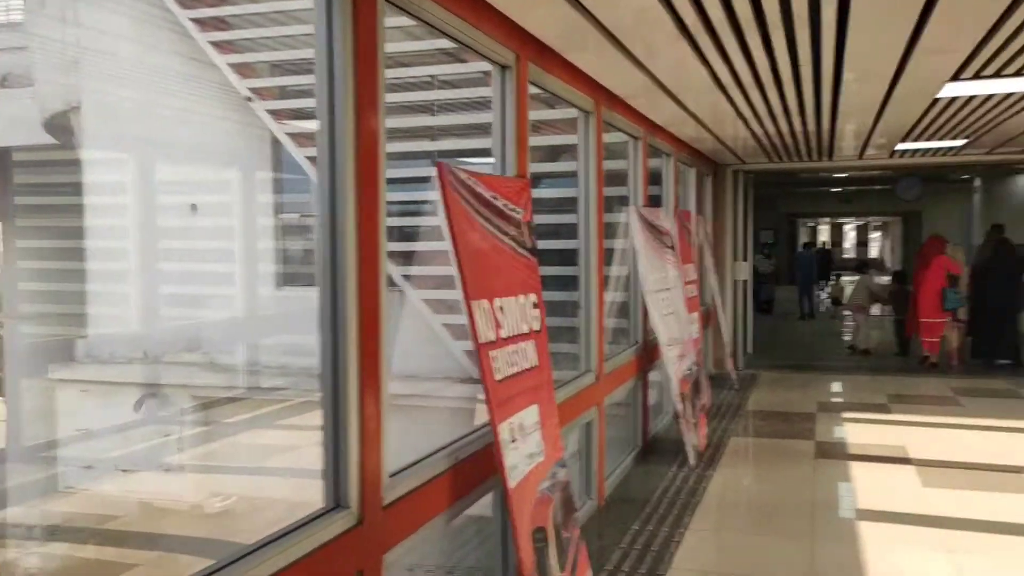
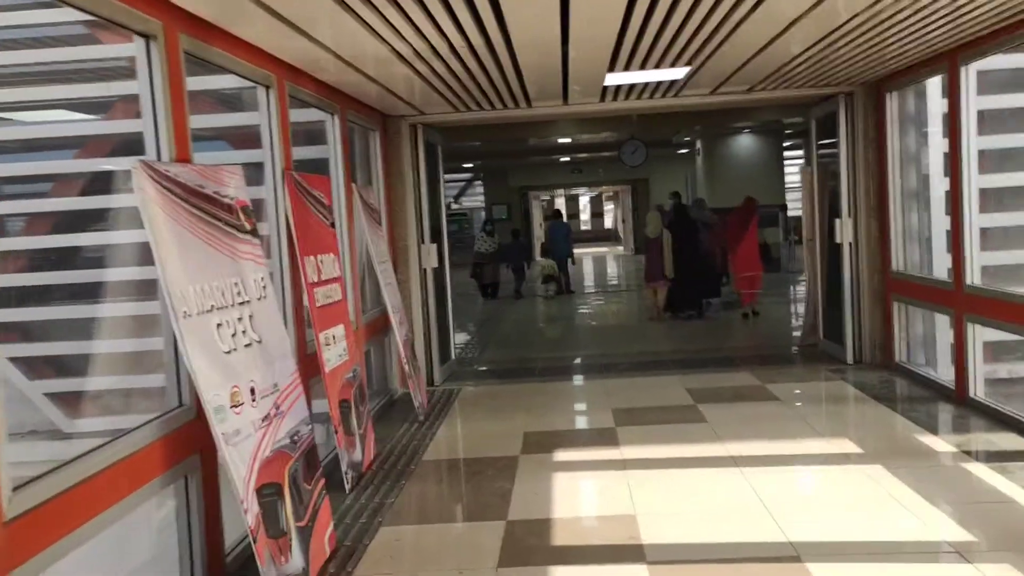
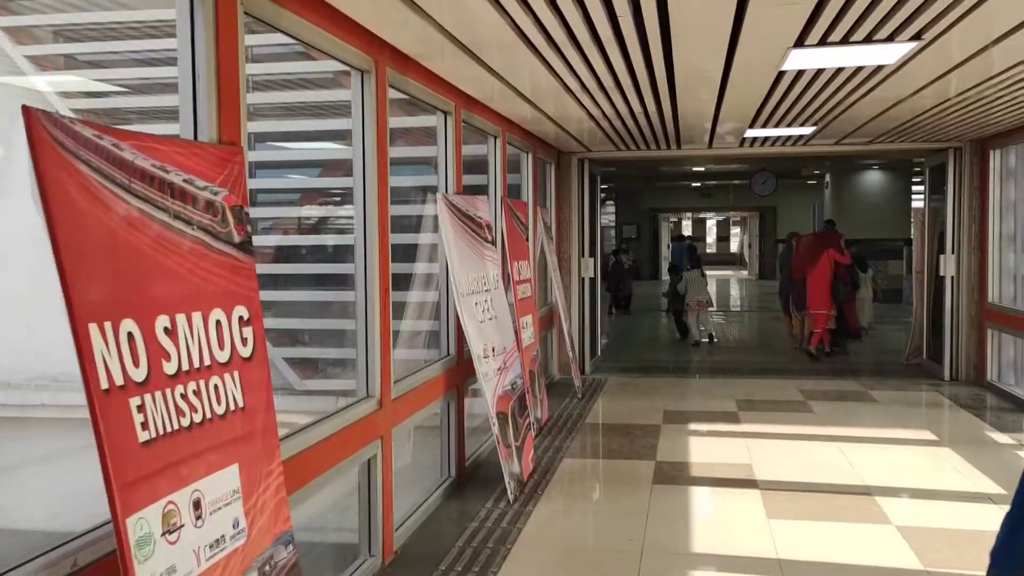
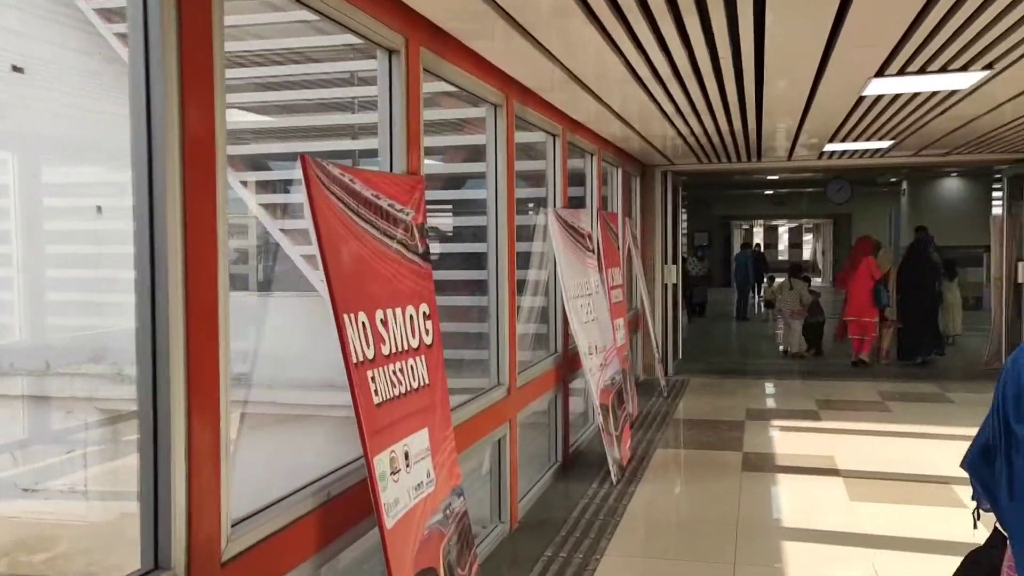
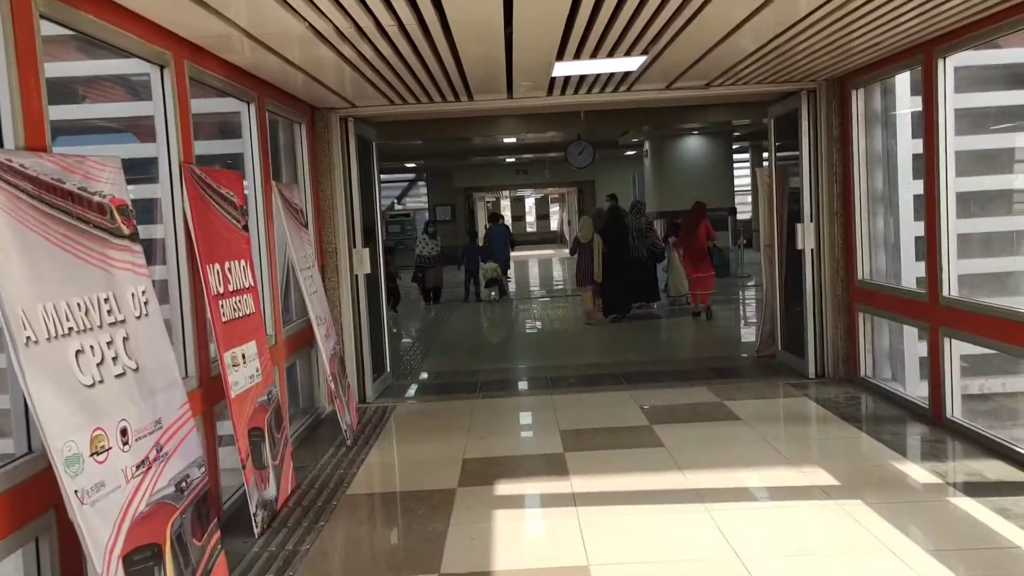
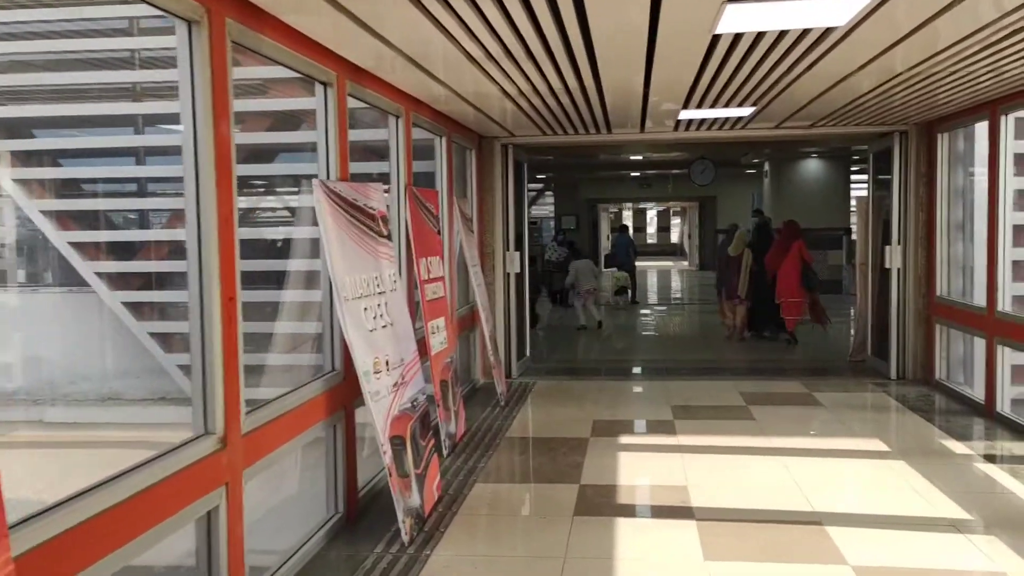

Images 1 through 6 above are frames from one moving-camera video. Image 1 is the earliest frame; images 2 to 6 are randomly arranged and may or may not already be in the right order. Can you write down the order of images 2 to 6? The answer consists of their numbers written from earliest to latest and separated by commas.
4, 3, 6, 2, 5
